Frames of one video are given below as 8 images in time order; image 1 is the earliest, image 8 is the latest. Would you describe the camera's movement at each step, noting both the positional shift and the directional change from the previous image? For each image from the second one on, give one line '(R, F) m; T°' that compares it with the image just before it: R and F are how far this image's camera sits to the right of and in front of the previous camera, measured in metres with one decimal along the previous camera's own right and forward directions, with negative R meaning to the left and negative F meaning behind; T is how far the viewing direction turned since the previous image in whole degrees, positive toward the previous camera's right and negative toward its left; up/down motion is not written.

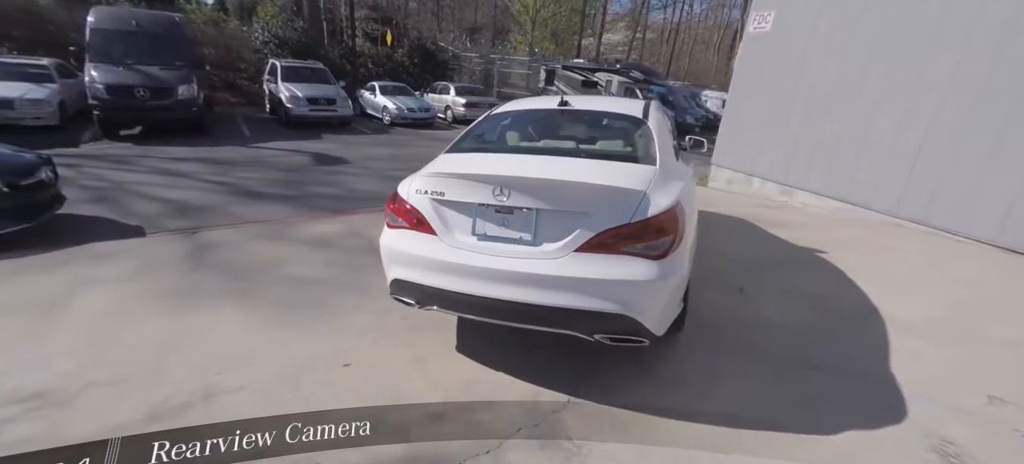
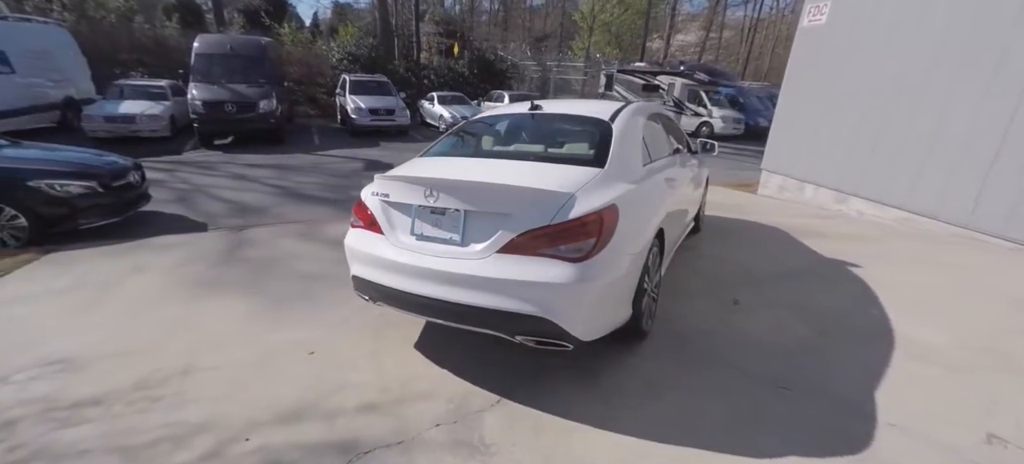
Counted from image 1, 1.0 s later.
(+0.8, 0.0) m; -10°
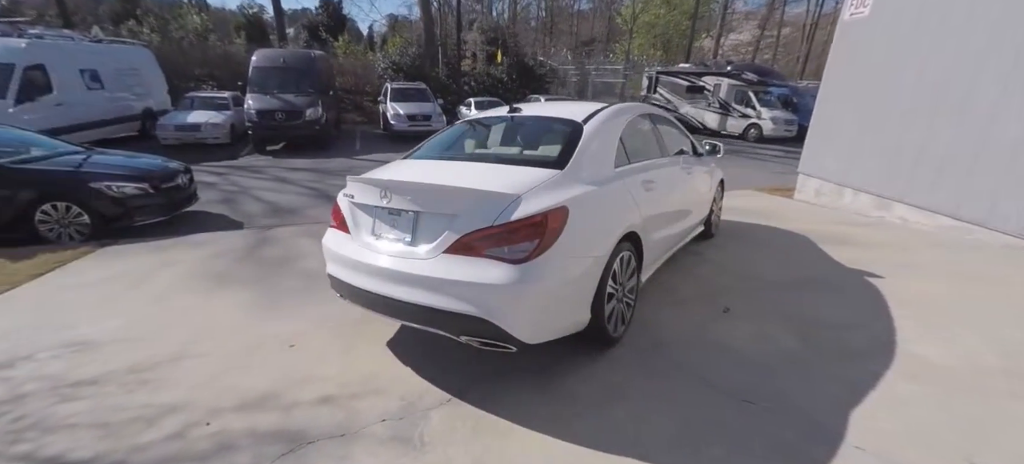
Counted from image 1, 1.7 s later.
(+0.6, 0.0) m; -7°
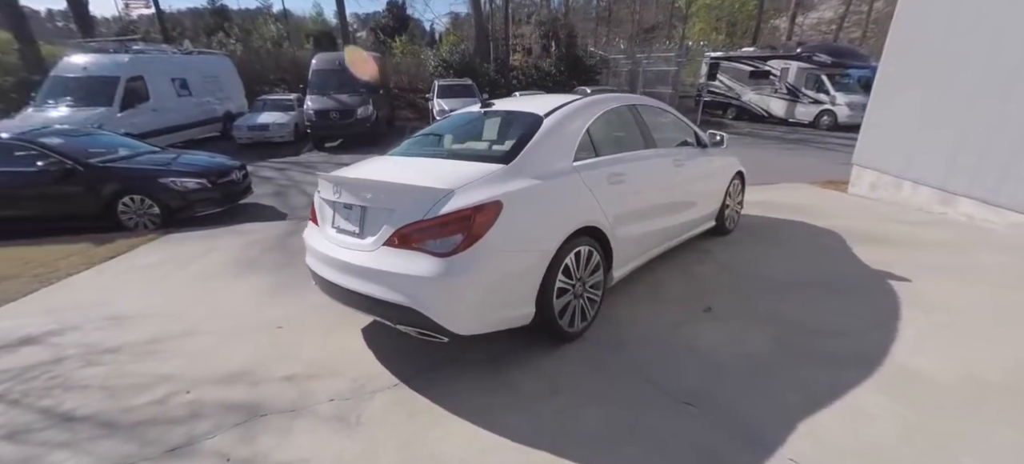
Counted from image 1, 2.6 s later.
(+0.7, 0.0) m; -9°
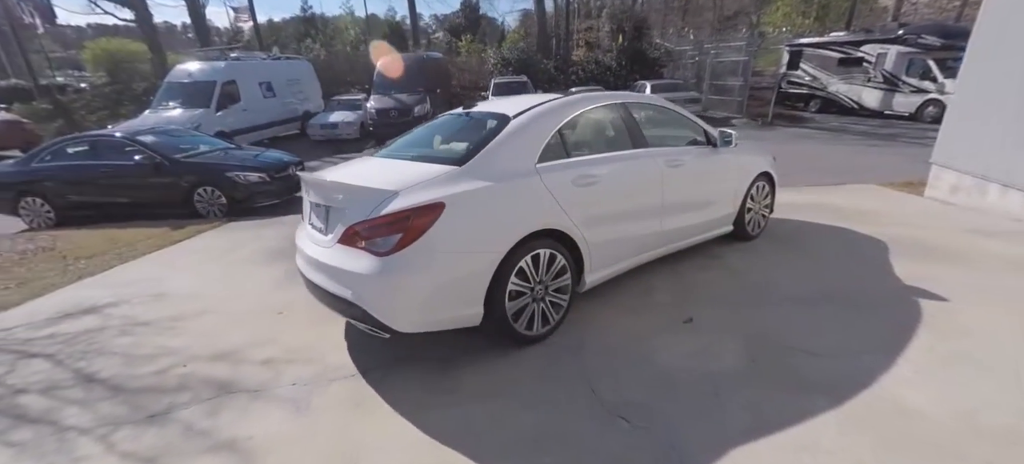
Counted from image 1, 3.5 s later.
(+0.7, +0.1) m; -10°
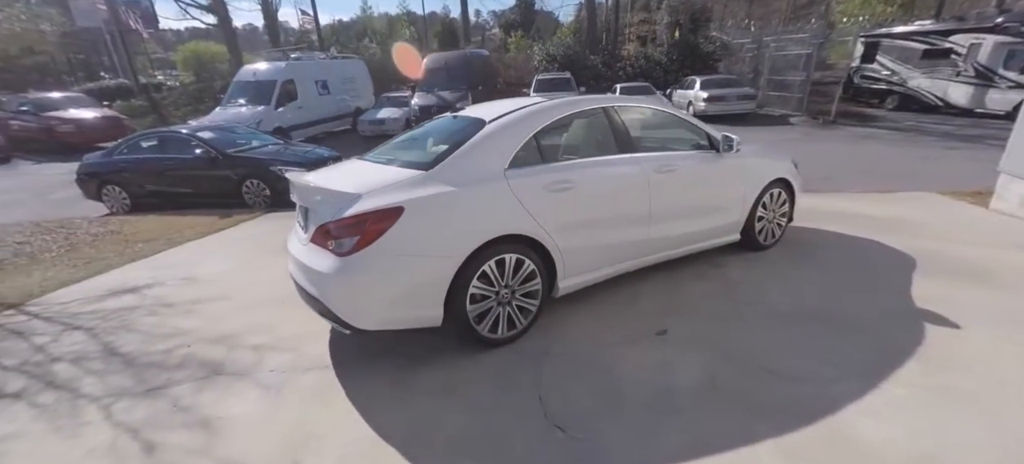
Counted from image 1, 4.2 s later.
(+0.6, 0.0) m; -8°
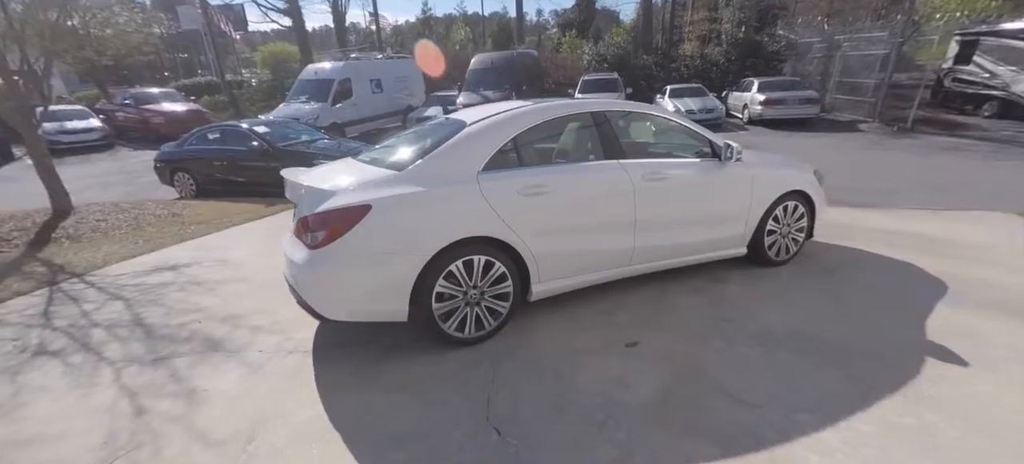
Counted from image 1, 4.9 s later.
(+0.6, 0.0) m; -8°
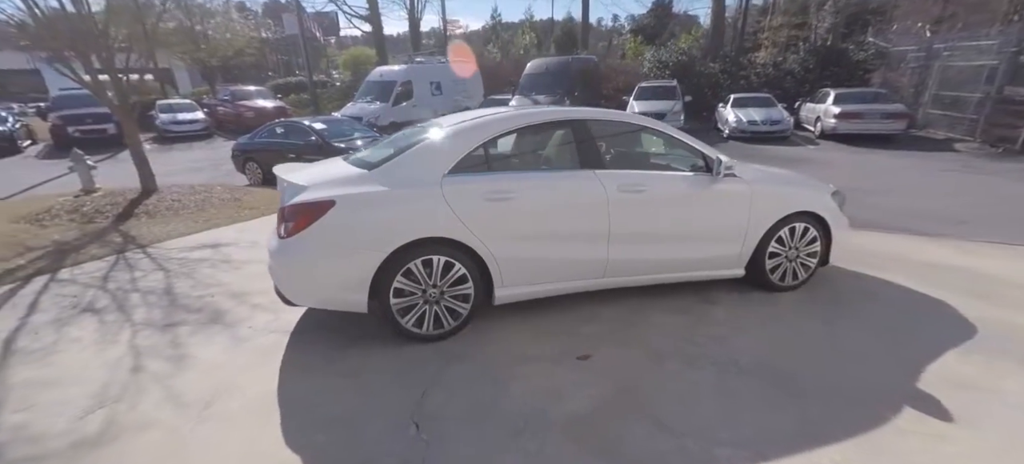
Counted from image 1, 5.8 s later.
(+0.7, +0.1) m; -9°
